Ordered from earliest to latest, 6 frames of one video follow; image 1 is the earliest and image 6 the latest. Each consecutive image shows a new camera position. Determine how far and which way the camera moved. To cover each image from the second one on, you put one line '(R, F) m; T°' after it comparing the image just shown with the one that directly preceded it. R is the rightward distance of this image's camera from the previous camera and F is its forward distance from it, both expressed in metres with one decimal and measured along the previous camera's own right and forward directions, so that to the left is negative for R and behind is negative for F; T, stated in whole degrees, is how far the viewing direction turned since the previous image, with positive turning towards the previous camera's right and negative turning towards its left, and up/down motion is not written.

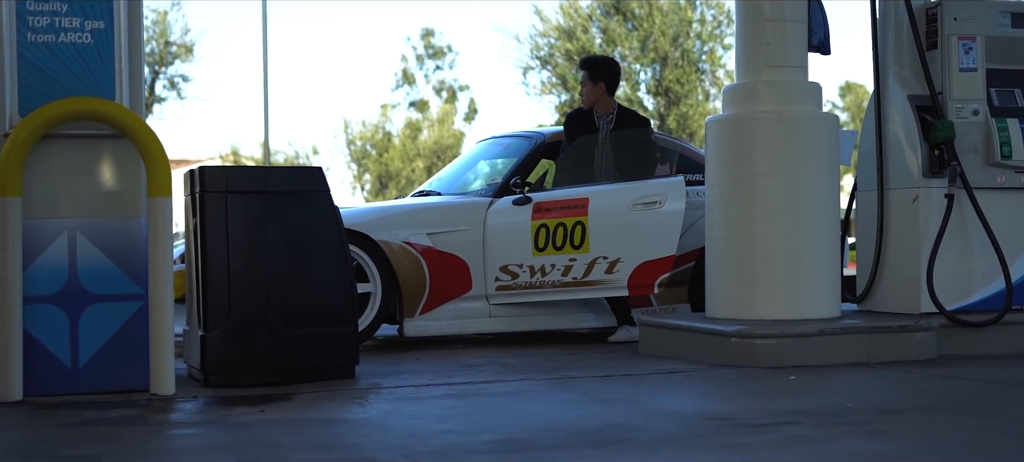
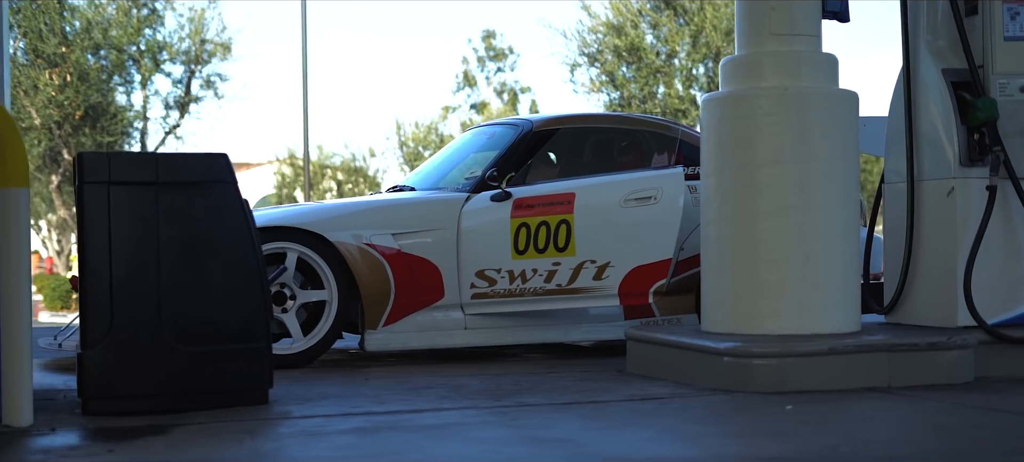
(+0.5, +0.8) m; -3°
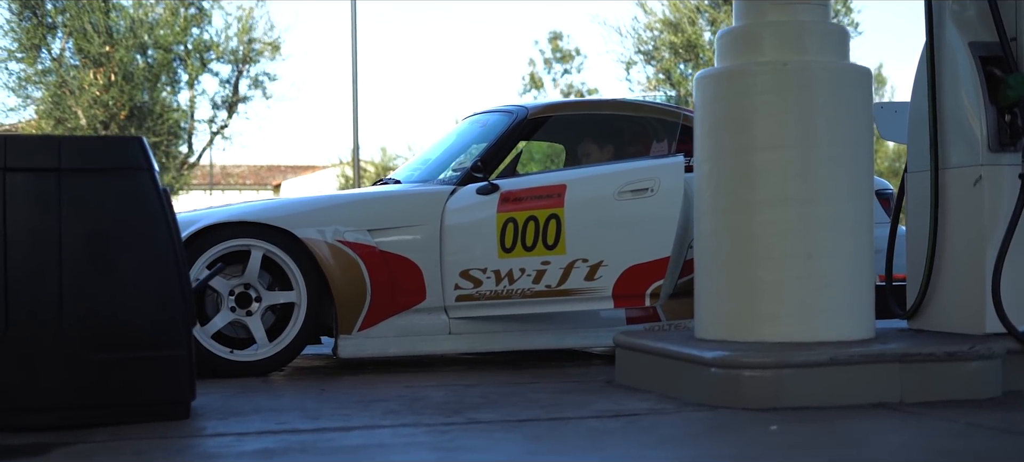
(+0.4, +0.5) m; -4°
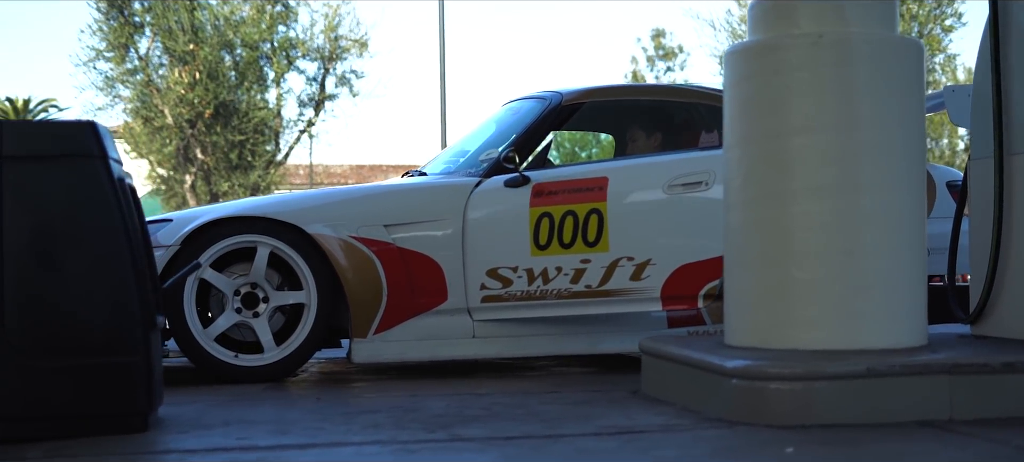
(+0.4, +0.4) m; -6°
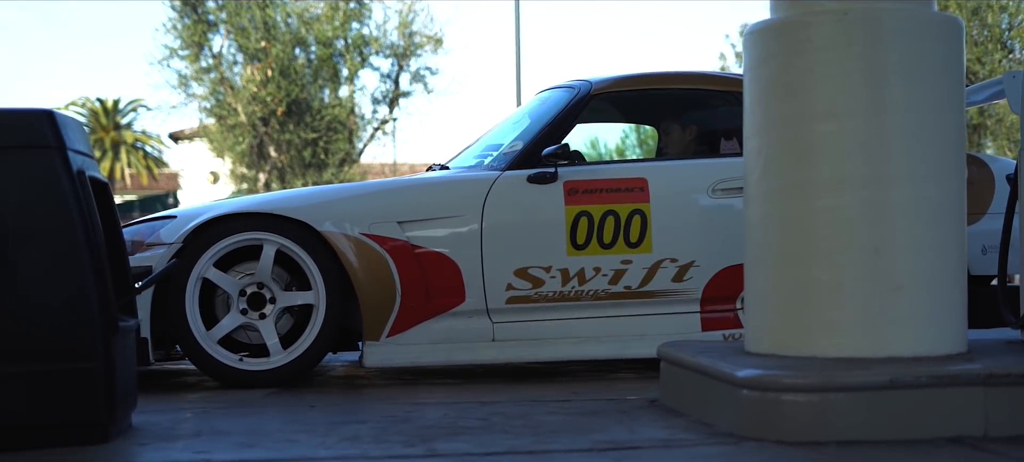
(+0.3, +0.3) m; -5°
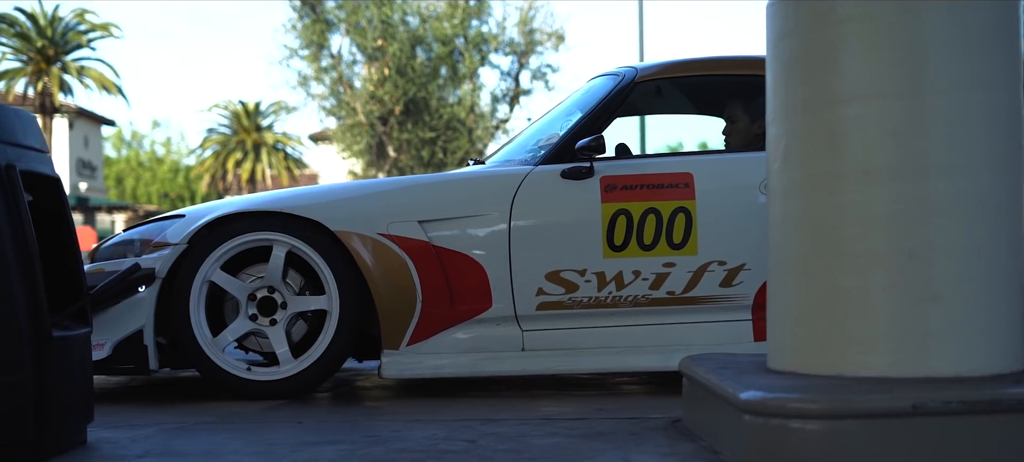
(+0.5, +0.4) m; -8°
